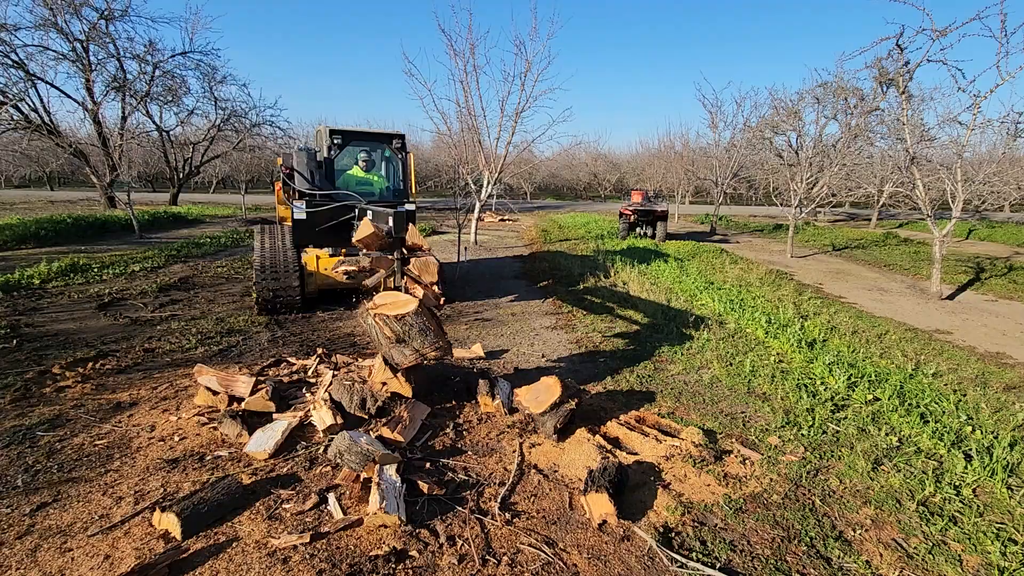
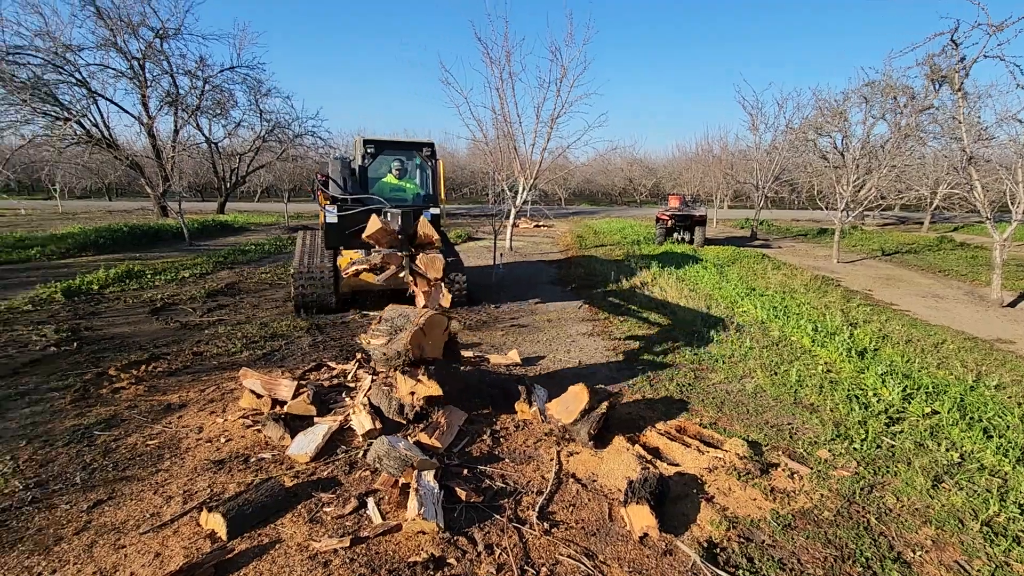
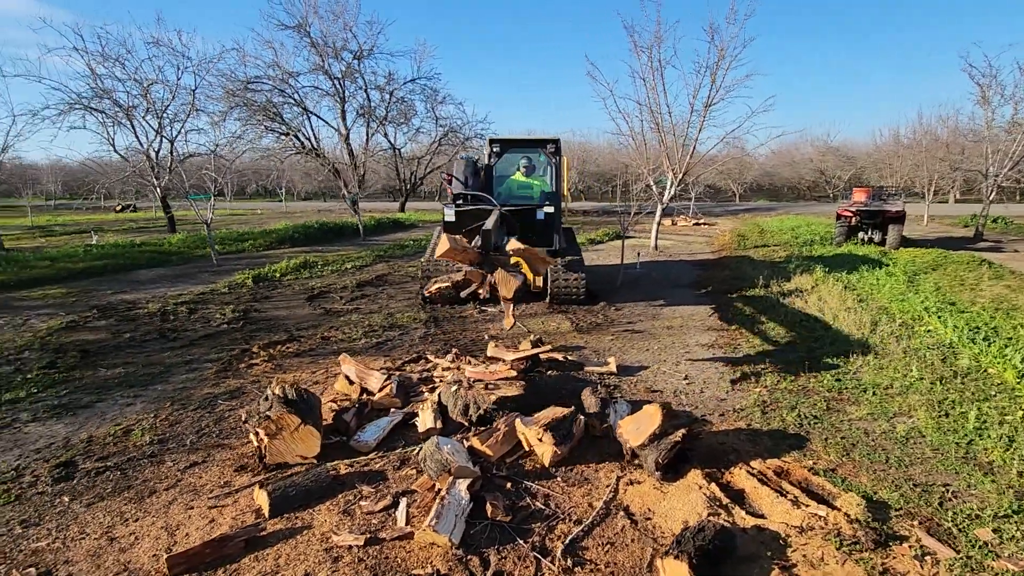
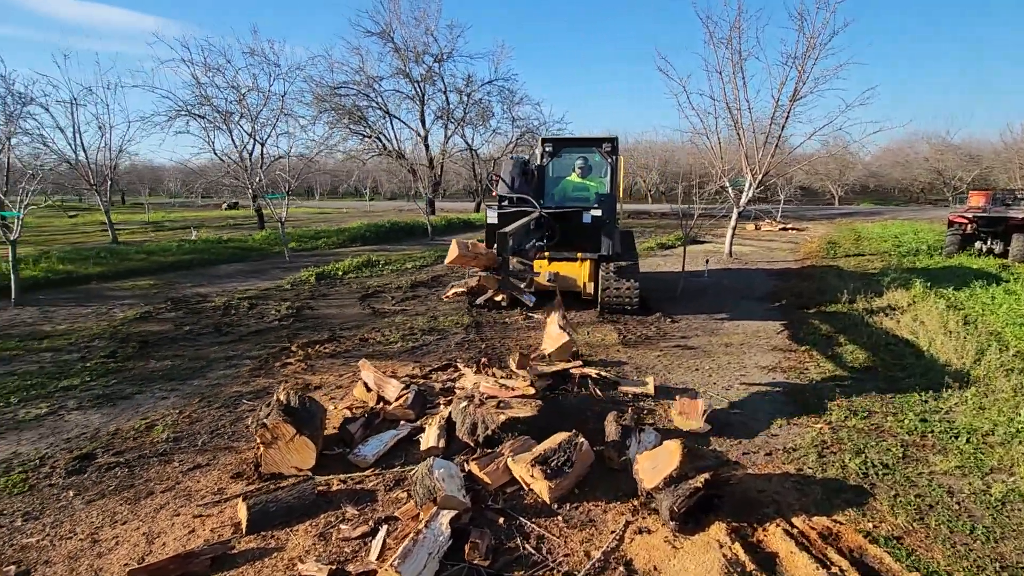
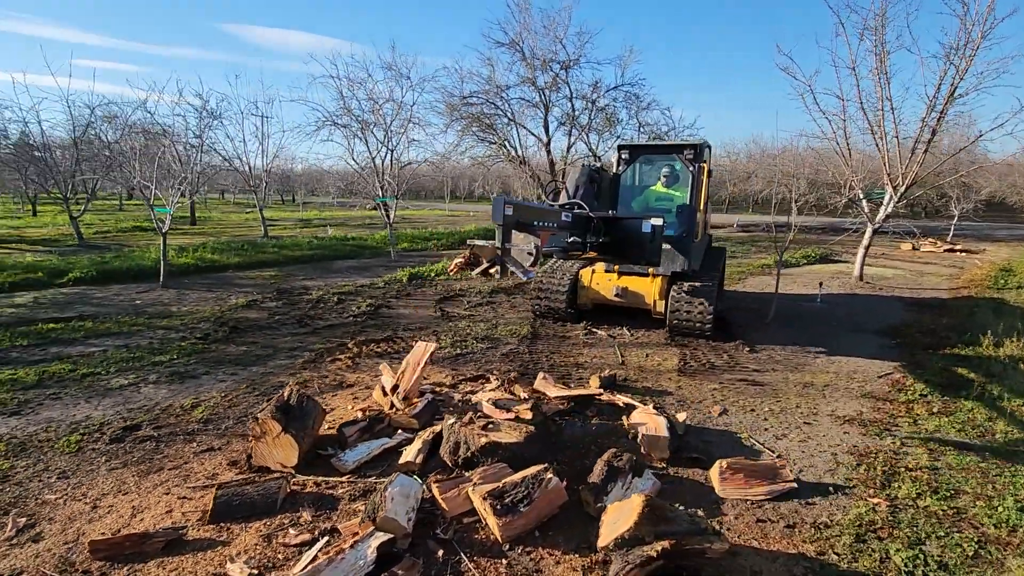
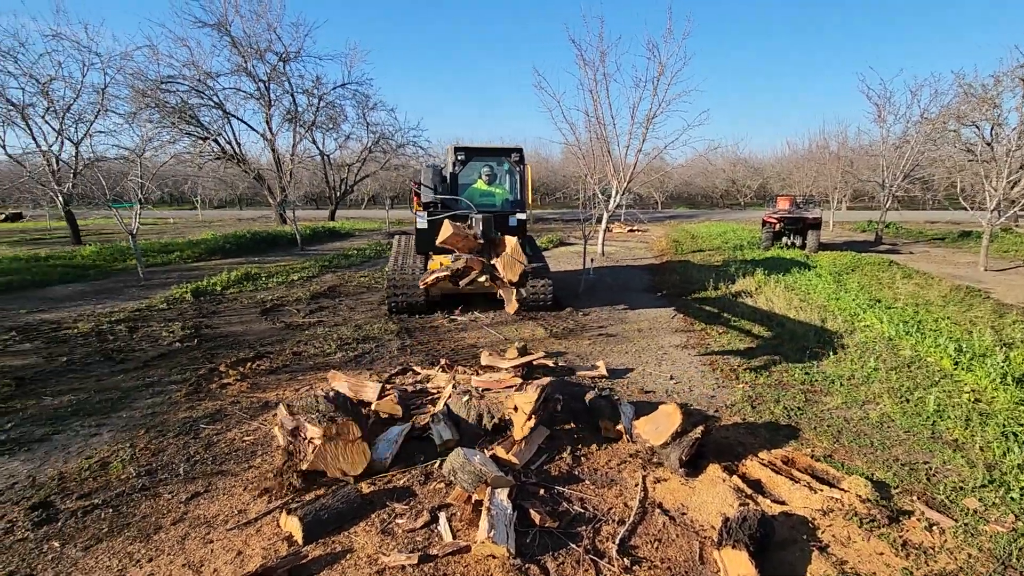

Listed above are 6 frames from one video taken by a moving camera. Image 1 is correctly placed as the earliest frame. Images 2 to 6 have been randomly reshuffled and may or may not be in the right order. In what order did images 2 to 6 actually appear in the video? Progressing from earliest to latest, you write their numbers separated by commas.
2, 6, 3, 4, 5
